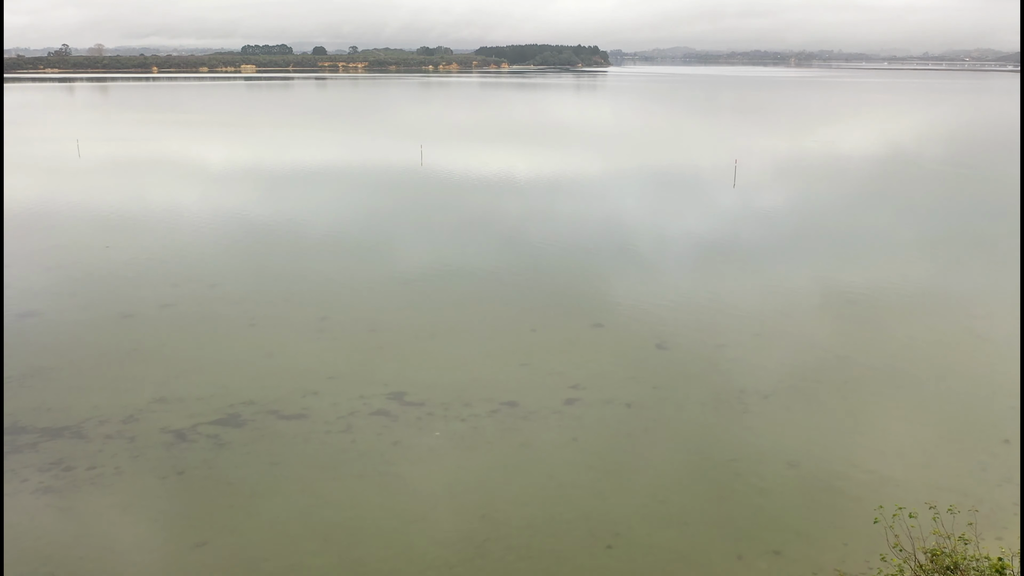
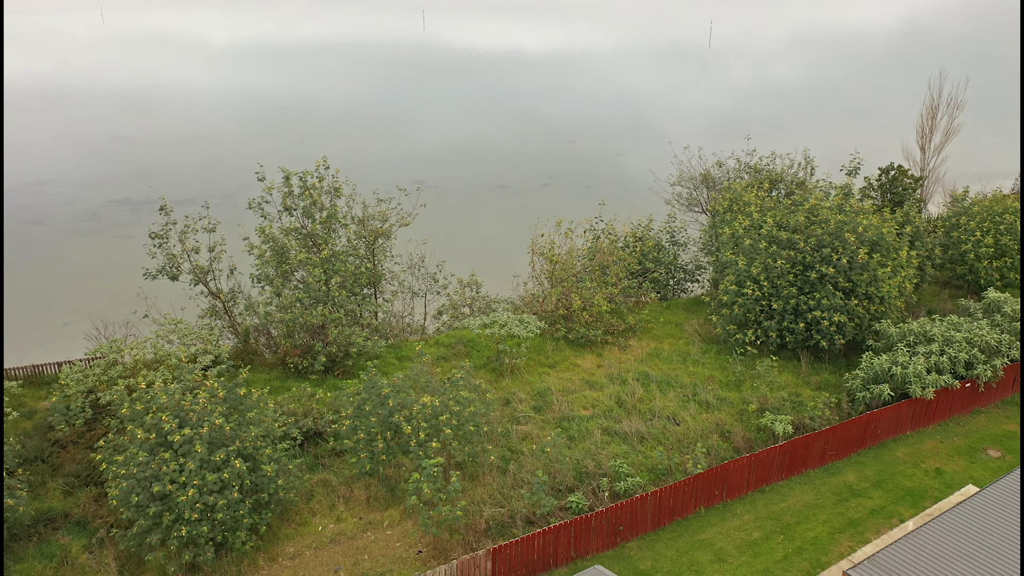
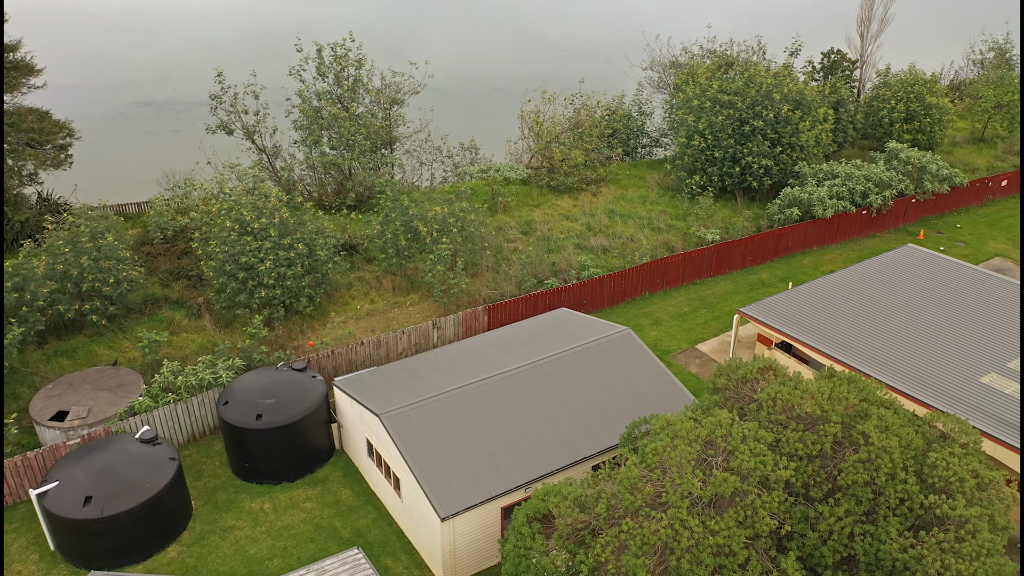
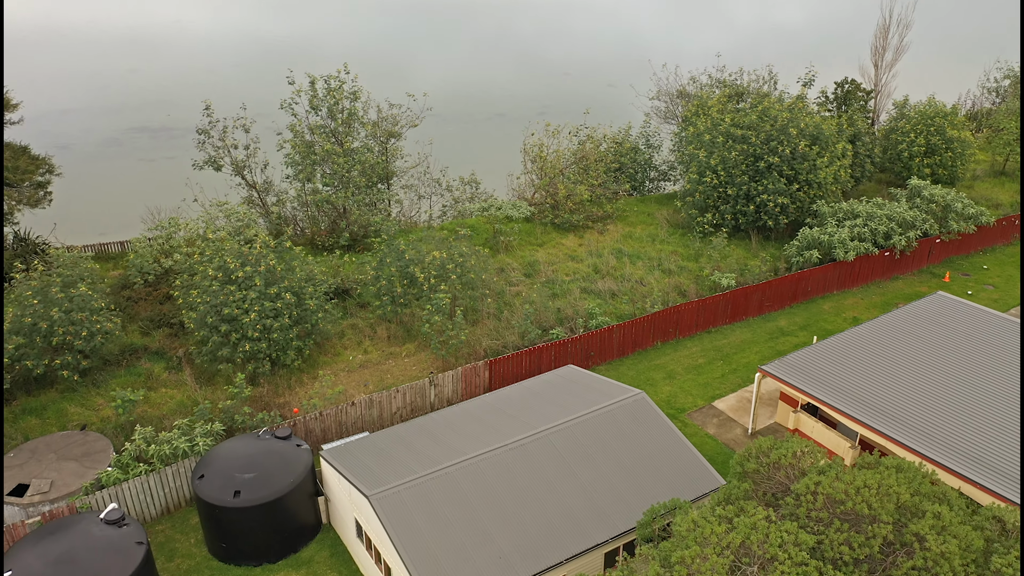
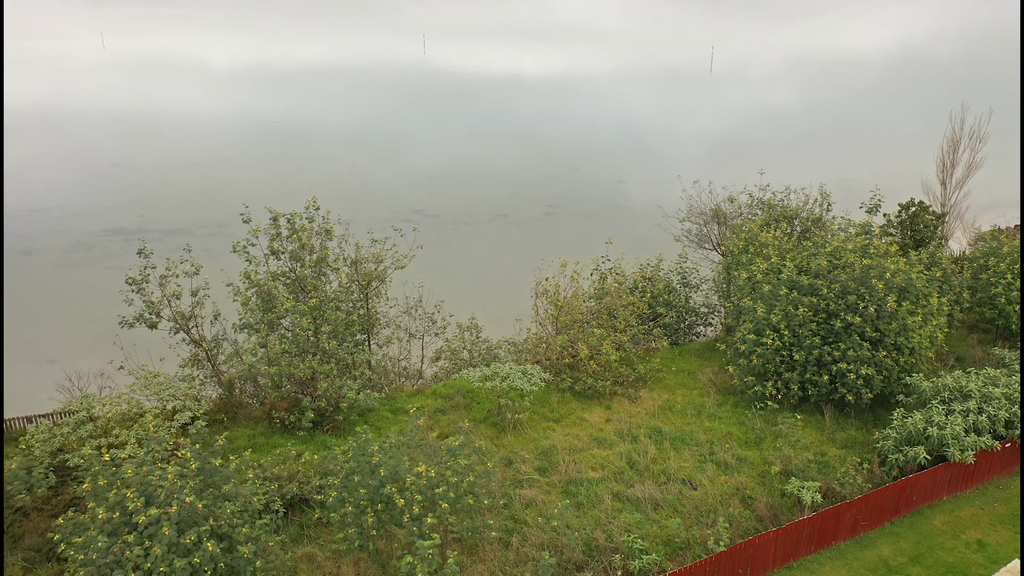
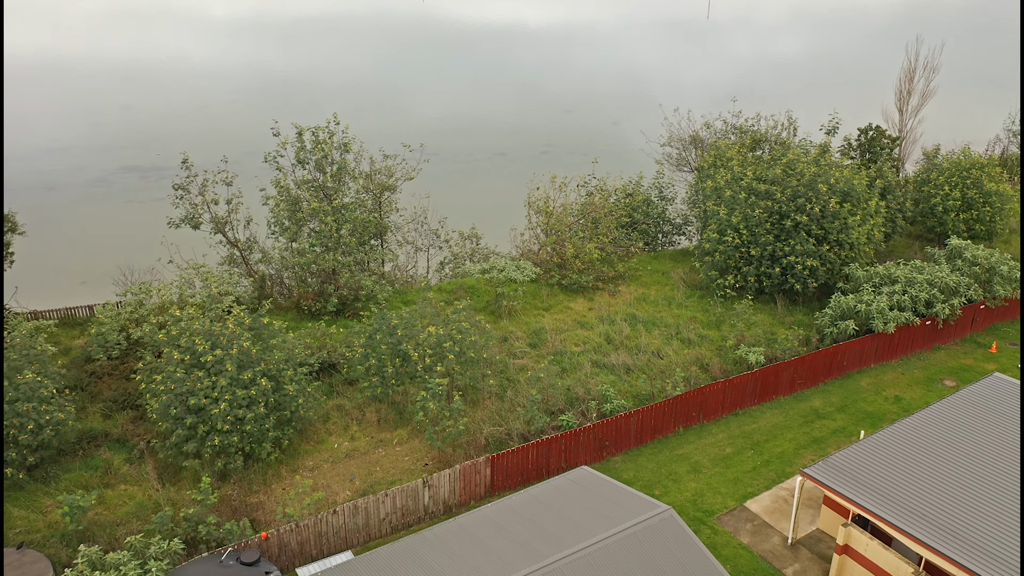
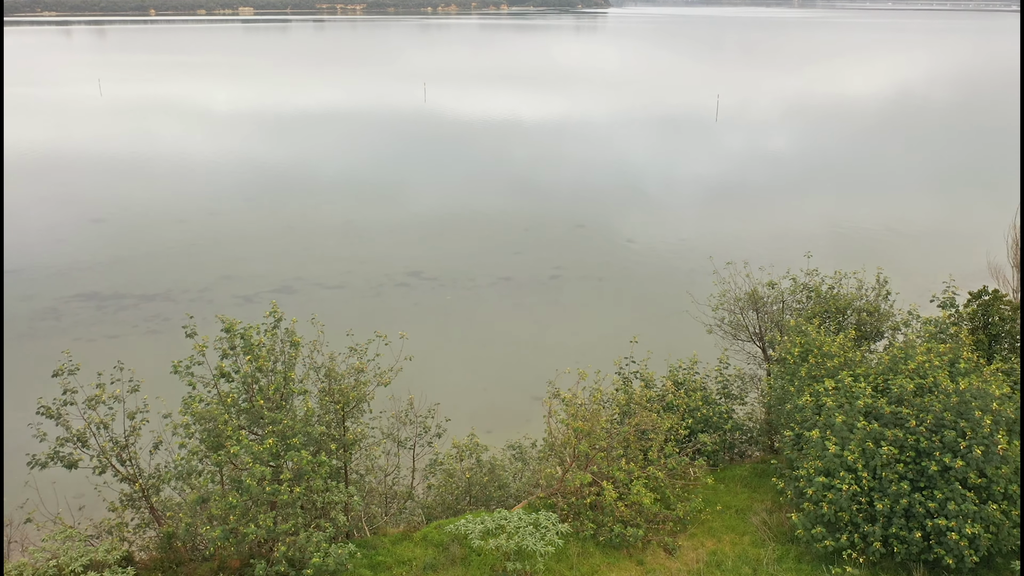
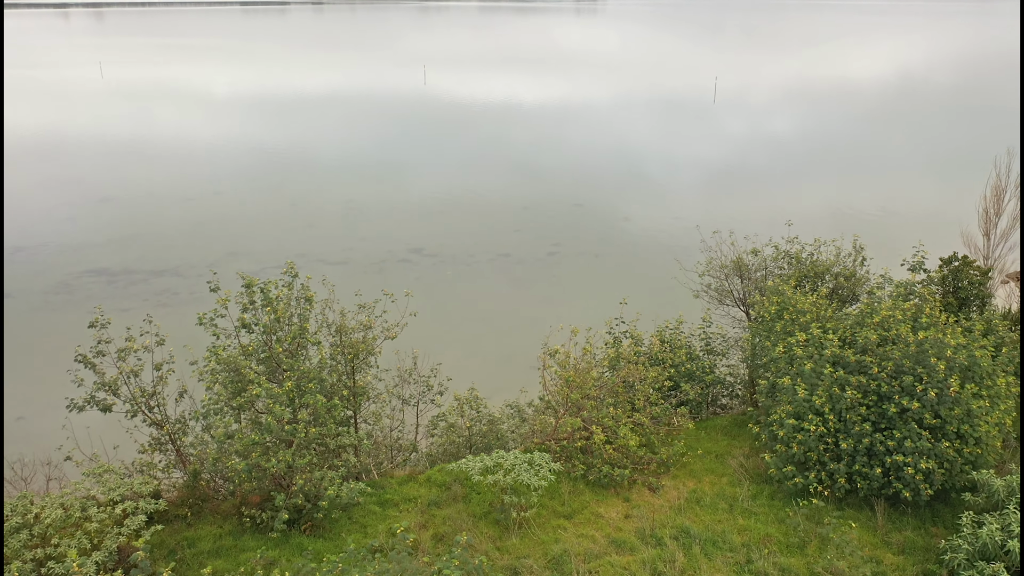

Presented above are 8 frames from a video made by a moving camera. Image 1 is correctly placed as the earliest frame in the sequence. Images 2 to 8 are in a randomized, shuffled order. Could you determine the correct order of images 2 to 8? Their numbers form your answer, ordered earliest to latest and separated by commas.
7, 8, 5, 2, 6, 4, 3
